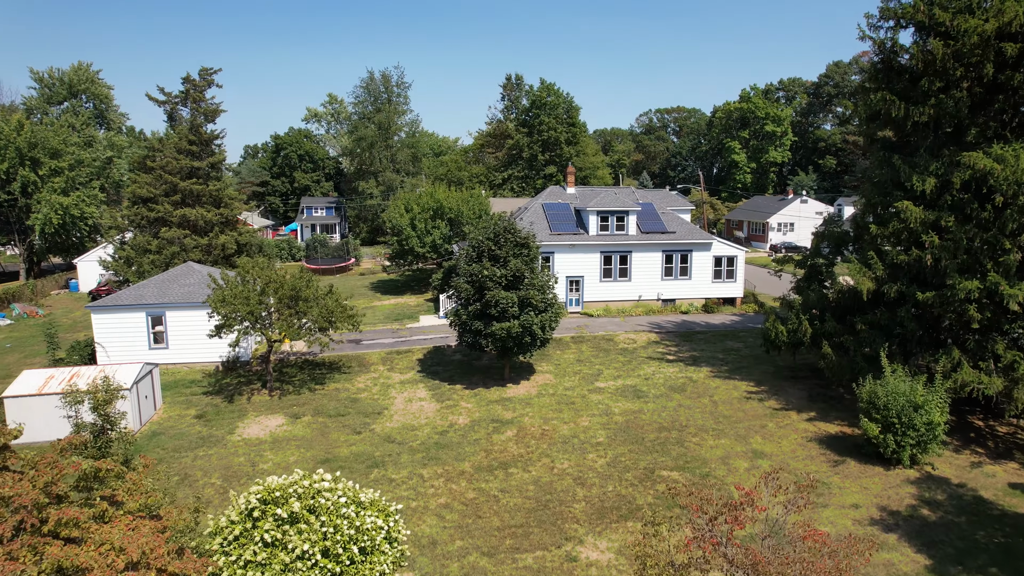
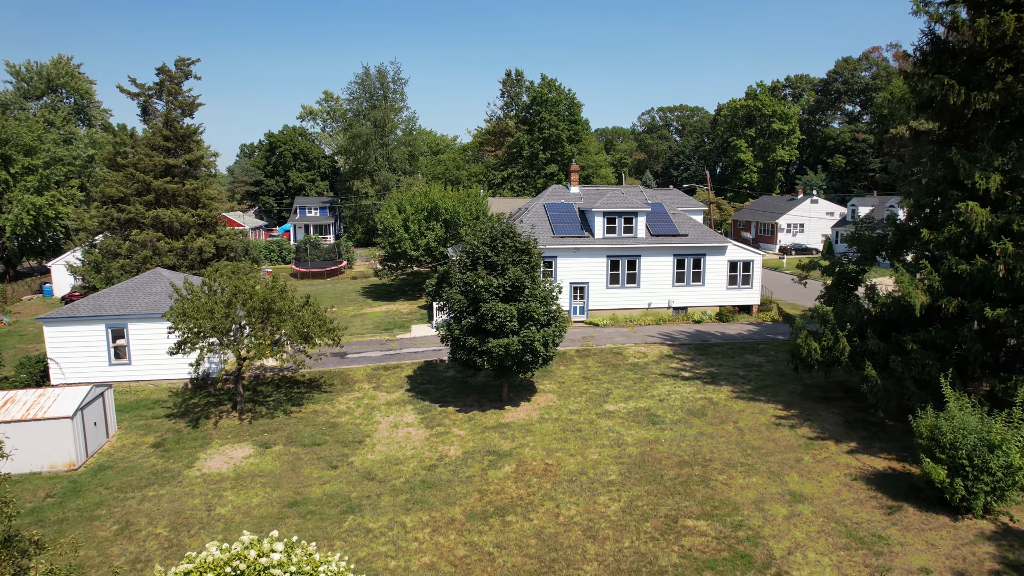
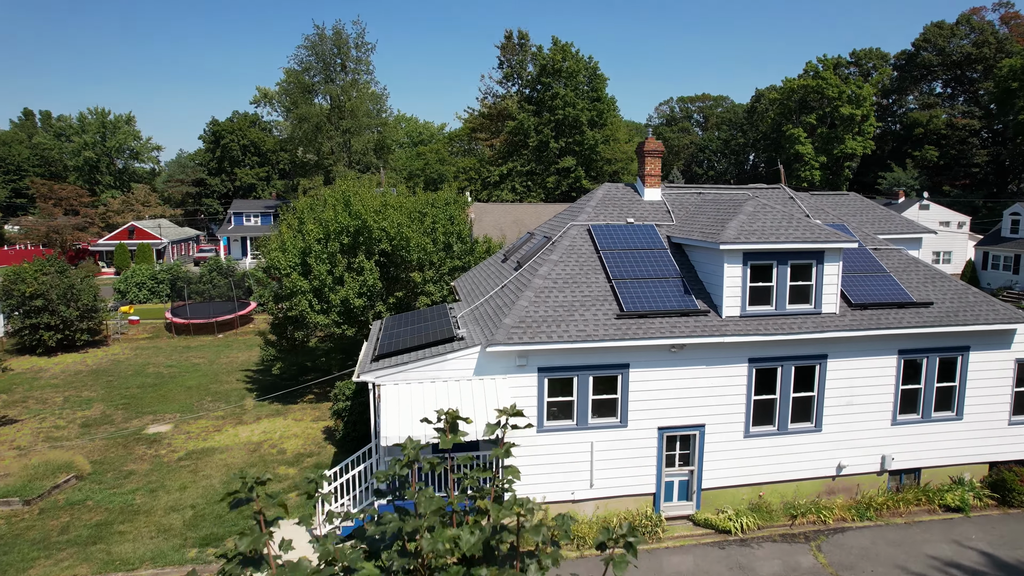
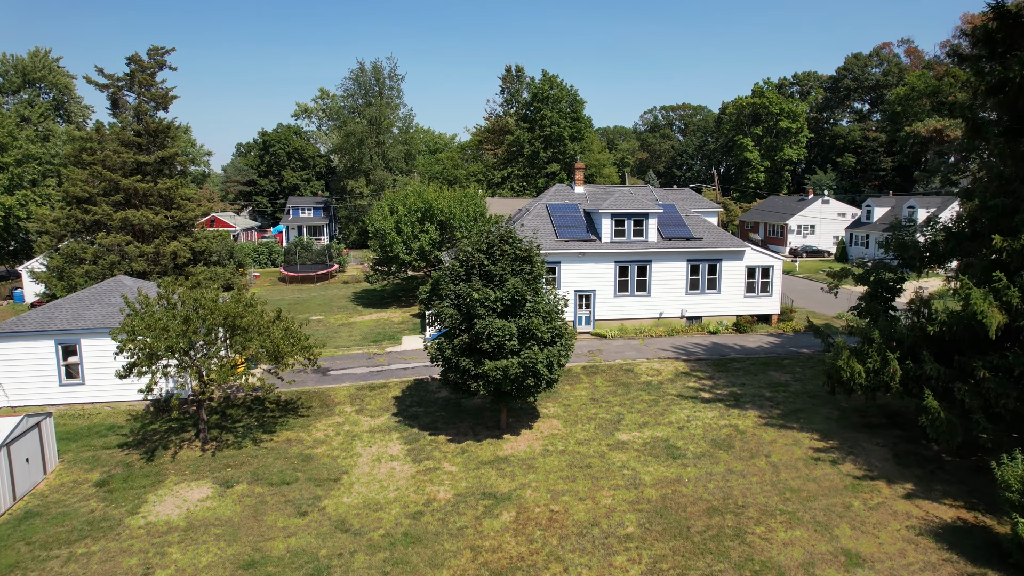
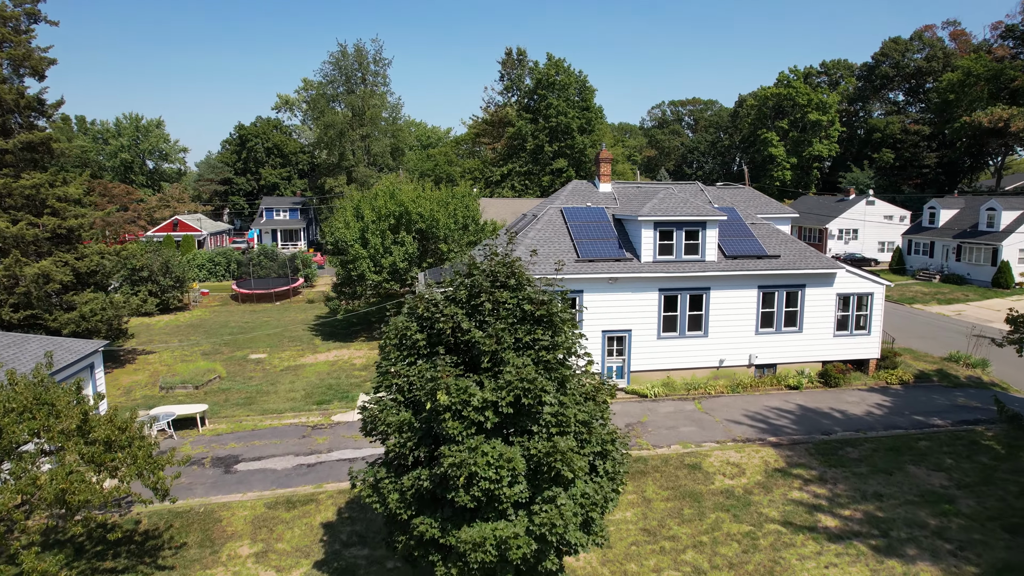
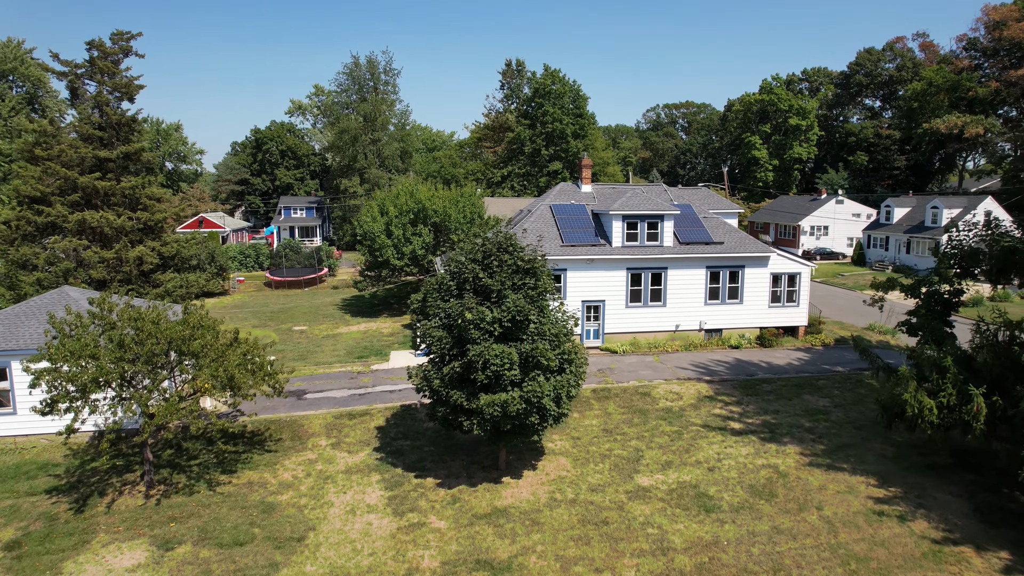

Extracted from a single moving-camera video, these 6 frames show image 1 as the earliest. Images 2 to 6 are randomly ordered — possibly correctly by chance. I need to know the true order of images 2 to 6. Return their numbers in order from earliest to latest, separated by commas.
2, 4, 6, 5, 3
